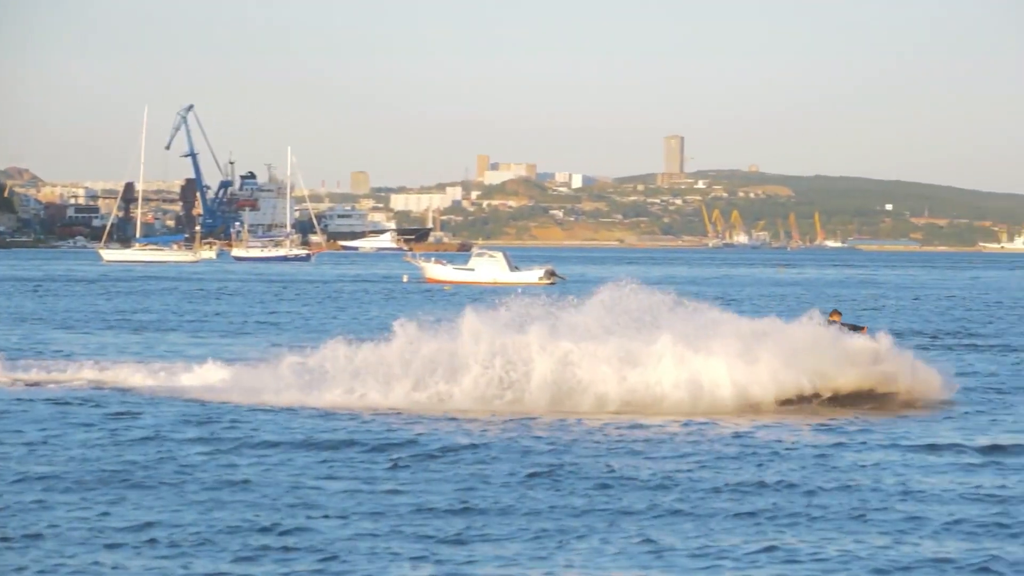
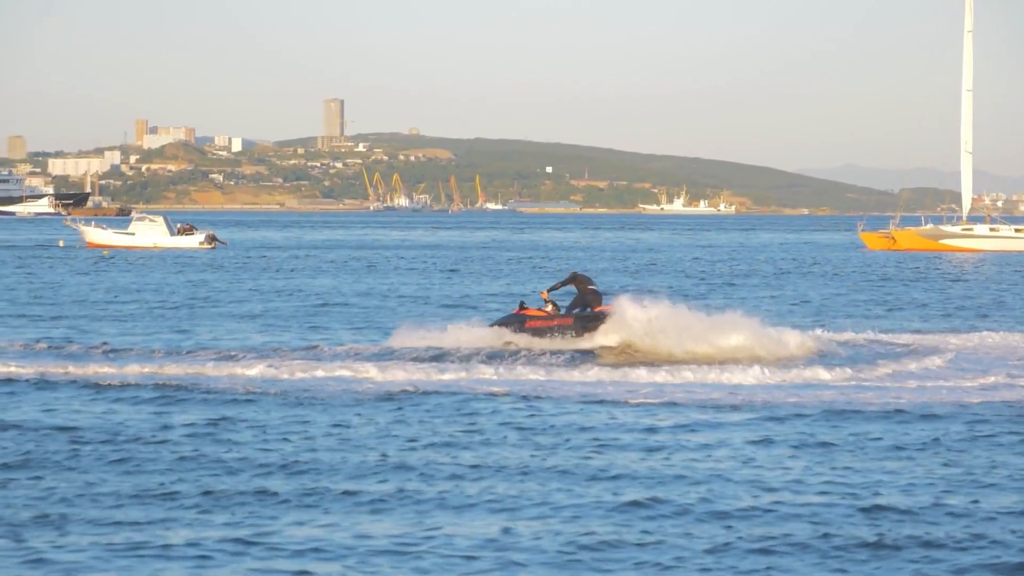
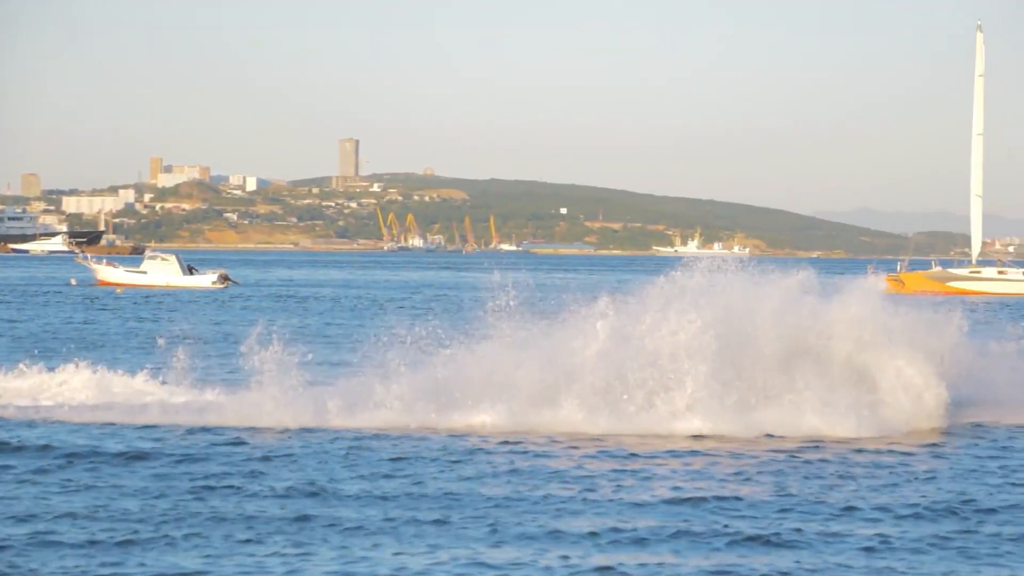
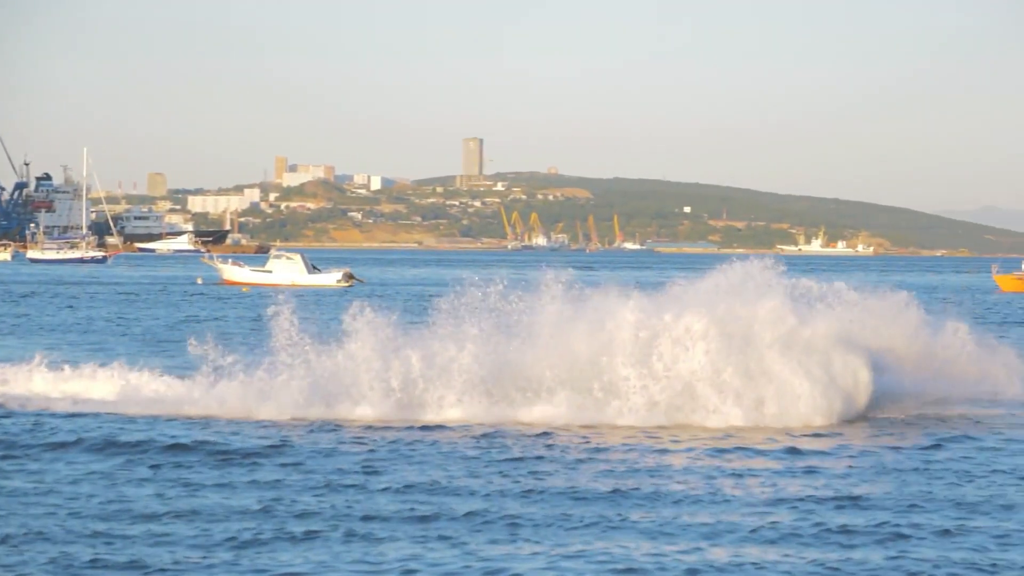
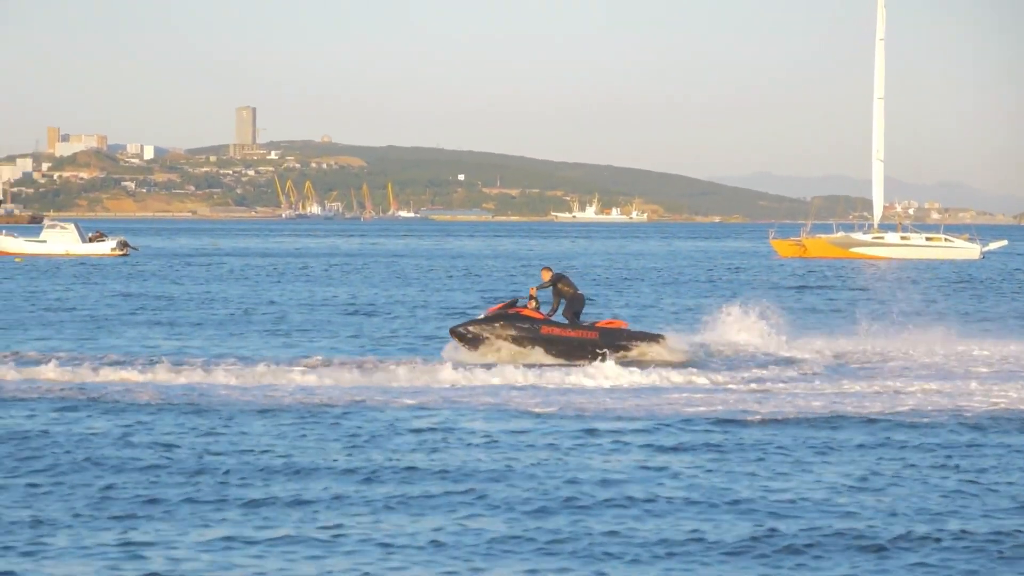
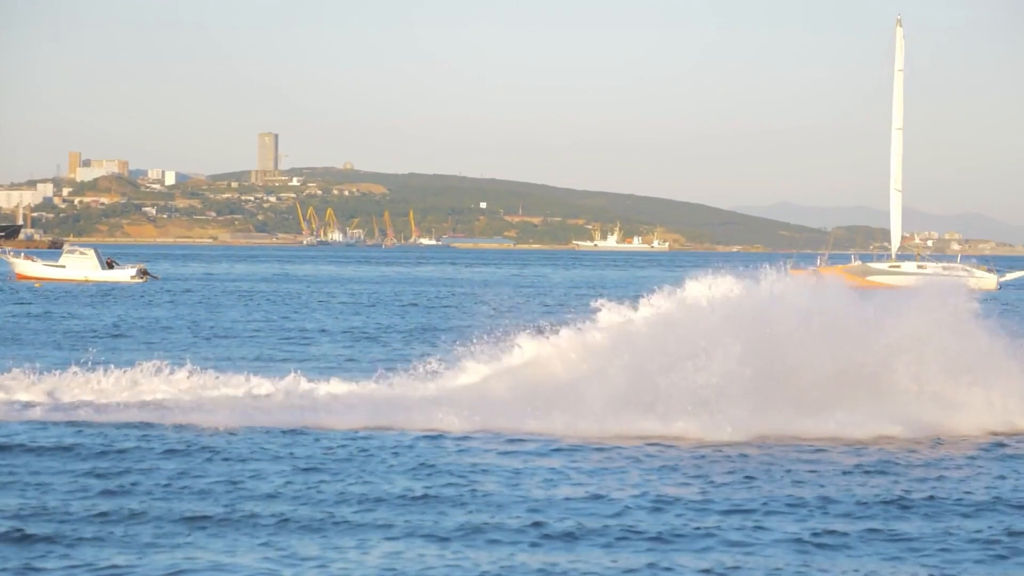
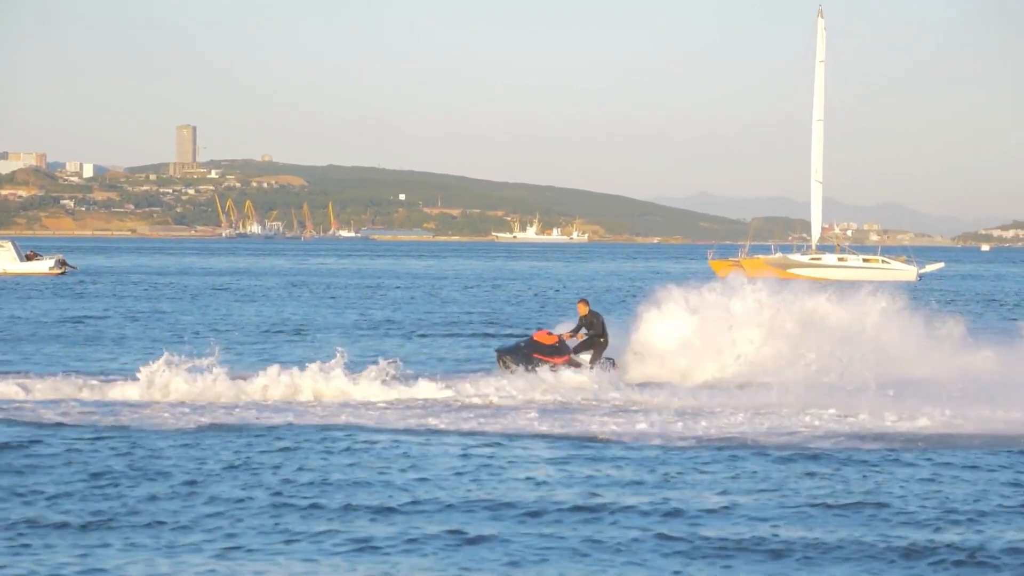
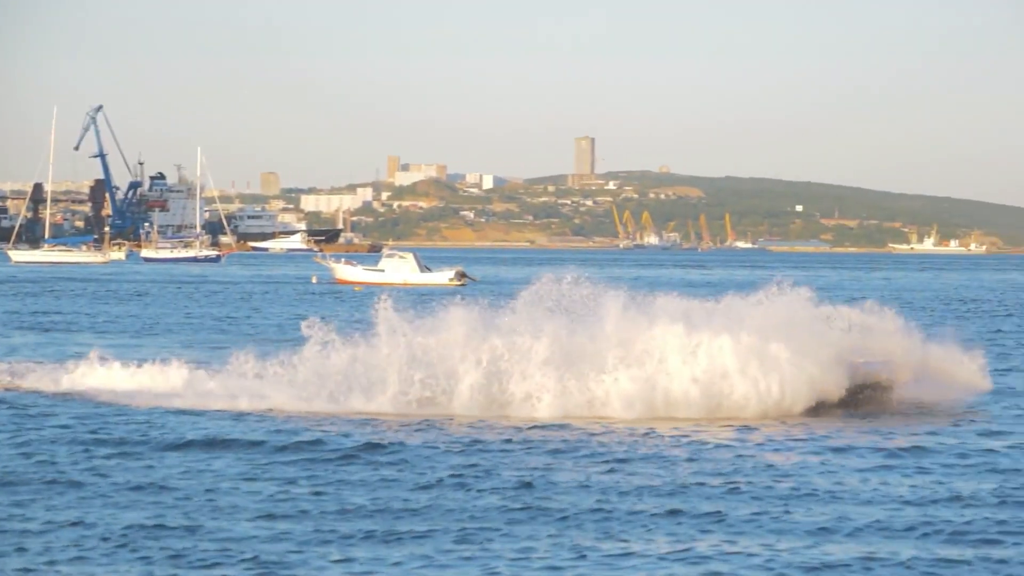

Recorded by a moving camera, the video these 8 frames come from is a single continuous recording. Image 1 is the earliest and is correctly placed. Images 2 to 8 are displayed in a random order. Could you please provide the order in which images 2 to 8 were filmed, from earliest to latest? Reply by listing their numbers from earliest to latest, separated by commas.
8, 4, 3, 6, 7, 5, 2
